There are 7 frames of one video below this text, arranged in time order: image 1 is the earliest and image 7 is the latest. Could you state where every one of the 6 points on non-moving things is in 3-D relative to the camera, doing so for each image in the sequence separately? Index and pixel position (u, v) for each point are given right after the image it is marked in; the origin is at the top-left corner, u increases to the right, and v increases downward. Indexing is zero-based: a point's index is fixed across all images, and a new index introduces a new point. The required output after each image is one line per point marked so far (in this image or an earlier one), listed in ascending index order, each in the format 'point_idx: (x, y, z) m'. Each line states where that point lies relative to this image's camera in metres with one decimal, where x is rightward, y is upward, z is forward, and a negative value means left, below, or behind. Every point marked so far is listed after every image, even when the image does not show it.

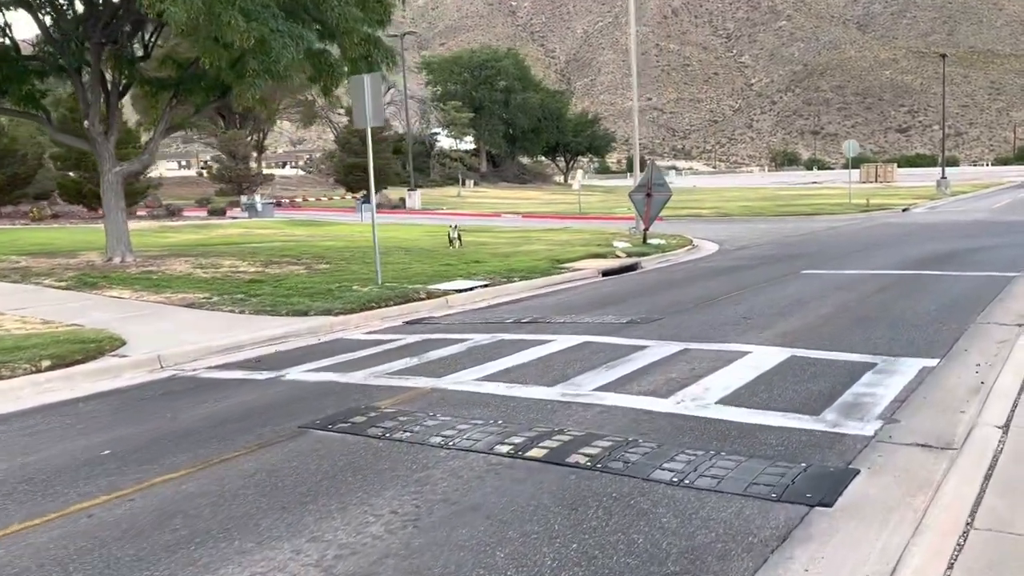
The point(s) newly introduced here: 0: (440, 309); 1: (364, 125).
0: (-1.0, -0.3, +12.5) m
1: (-2.4, +2.6, +13.5) m
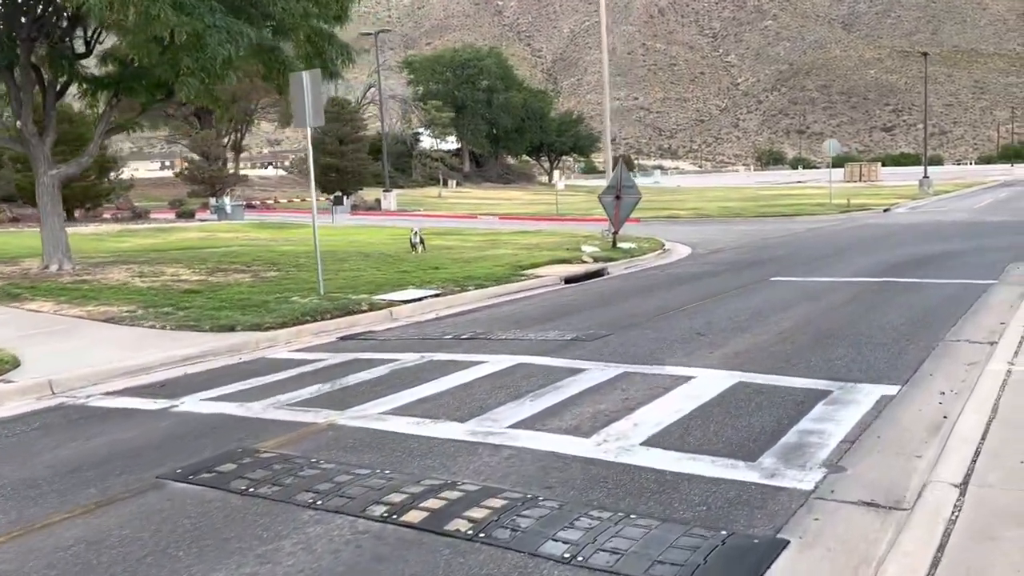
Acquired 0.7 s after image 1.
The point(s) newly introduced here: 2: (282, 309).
0: (-1.8, -0.5, +11.8) m
1: (-3.1, +2.4, +12.7) m
2: (-3.2, -0.3, +11.7) m
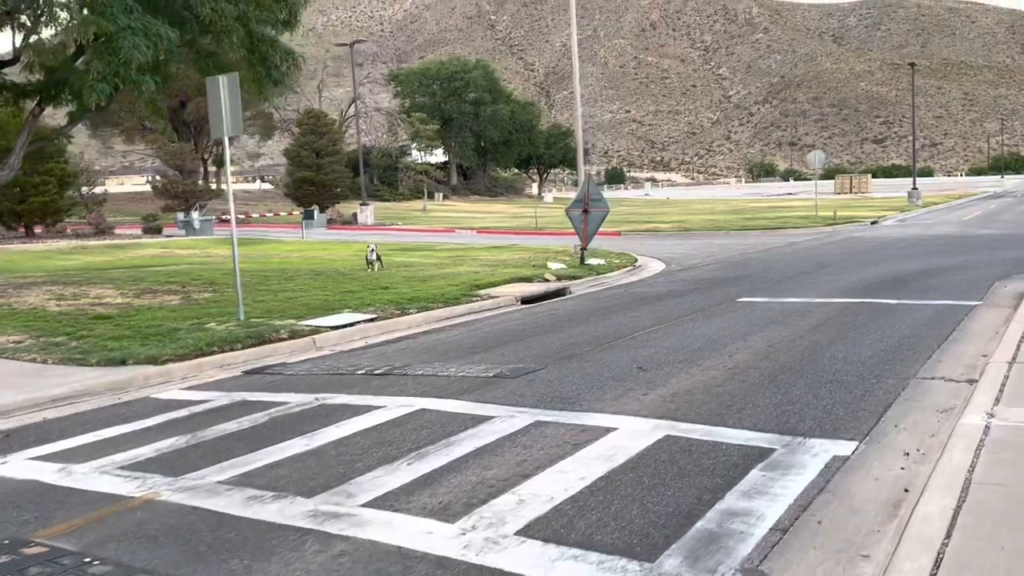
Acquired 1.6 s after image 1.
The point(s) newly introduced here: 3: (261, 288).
0: (-2.6, -0.8, +10.6) m
1: (-4.0, +2.1, +11.6) m
2: (-4.0, -0.6, +10.5) m
3: (-4.8, 0.0, +16.3) m
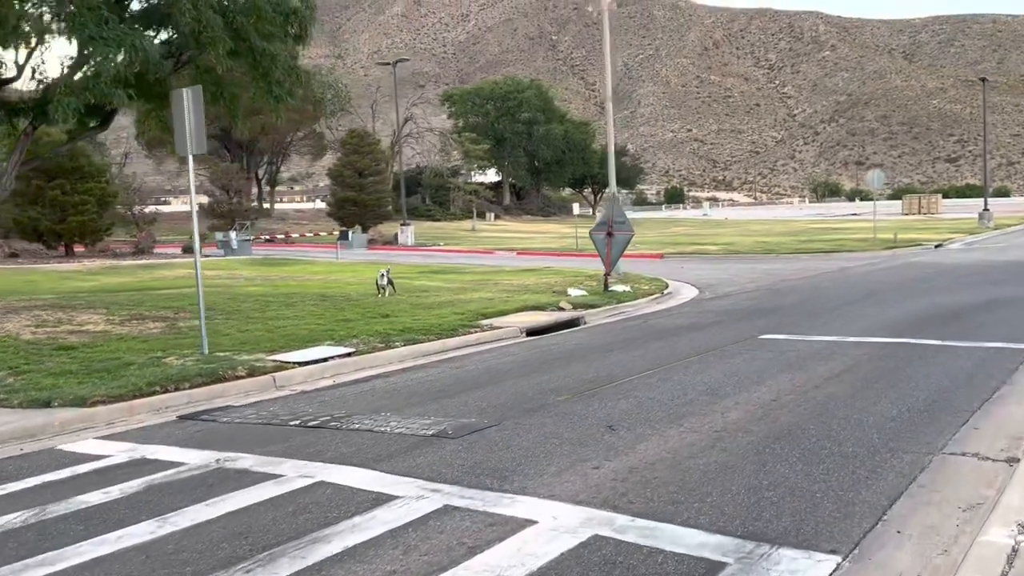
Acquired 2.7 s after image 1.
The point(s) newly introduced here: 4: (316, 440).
0: (-2.9, -1.2, +9.6) m
1: (-4.1, +1.7, +10.7) m
2: (-4.2, -1.0, +9.6) m
3: (-4.6, -0.5, +15.4) m
4: (-1.6, -1.2, +6.9) m
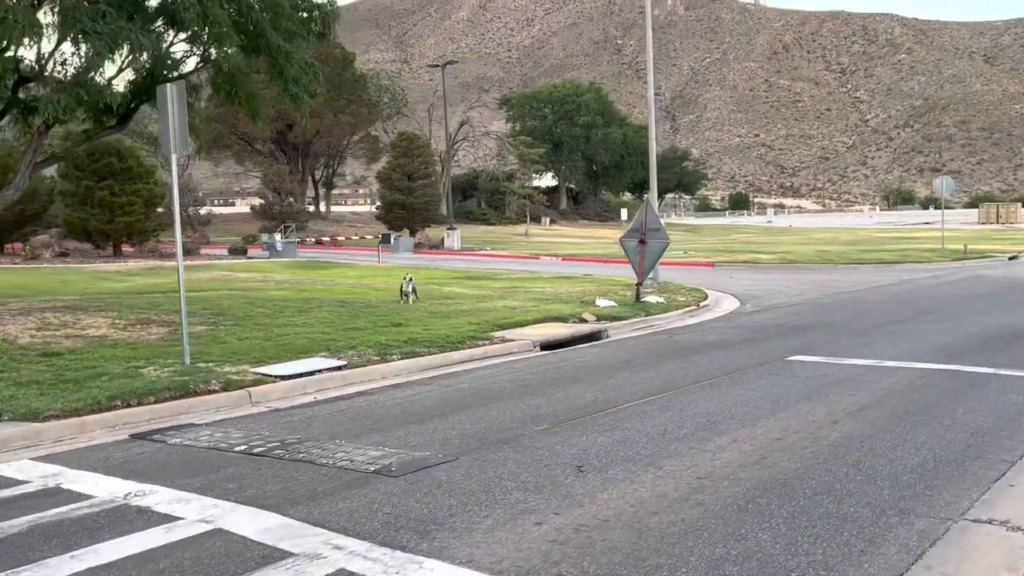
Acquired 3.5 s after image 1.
0: (-3.0, -1.3, +8.9) m
1: (-4.1, +1.6, +10.2) m
2: (-4.4, -1.1, +9.0) m
3: (-4.3, -0.6, +14.9) m
4: (-1.9, -1.3, +6.2) m
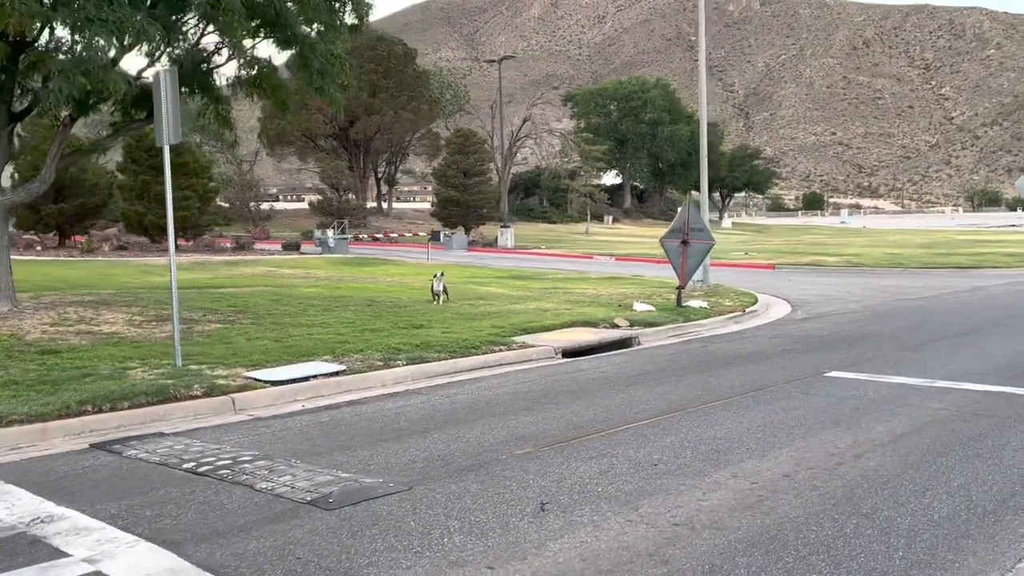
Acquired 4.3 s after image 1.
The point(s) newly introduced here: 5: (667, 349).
0: (-3.0, -1.3, +8.4) m
1: (-4.0, +1.6, +9.7) m
2: (-4.4, -1.0, +8.6) m
3: (-3.9, -0.6, +14.5) m
4: (-2.2, -1.4, +5.6) m
5: (+2.4, -0.9, +13.1) m
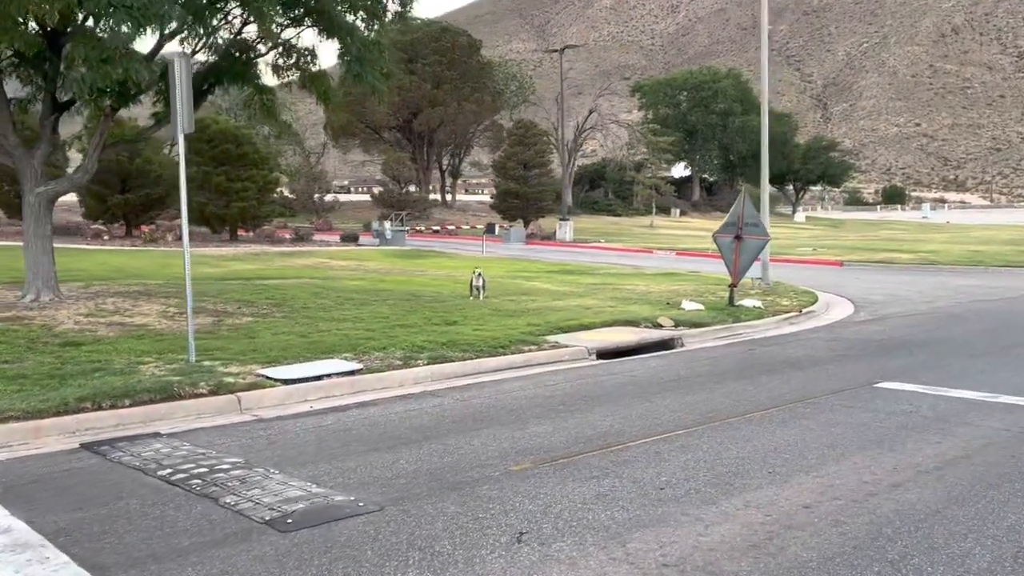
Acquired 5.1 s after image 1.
0: (-2.9, -1.2, +8.1) m
1: (-3.7, +1.7, +9.5) m
2: (-4.2, -1.0, +8.4) m
3: (-3.2, -0.5, +14.2) m
4: (-2.3, -1.3, +5.2) m
5: (+2.9, -0.9, +12.3) m
